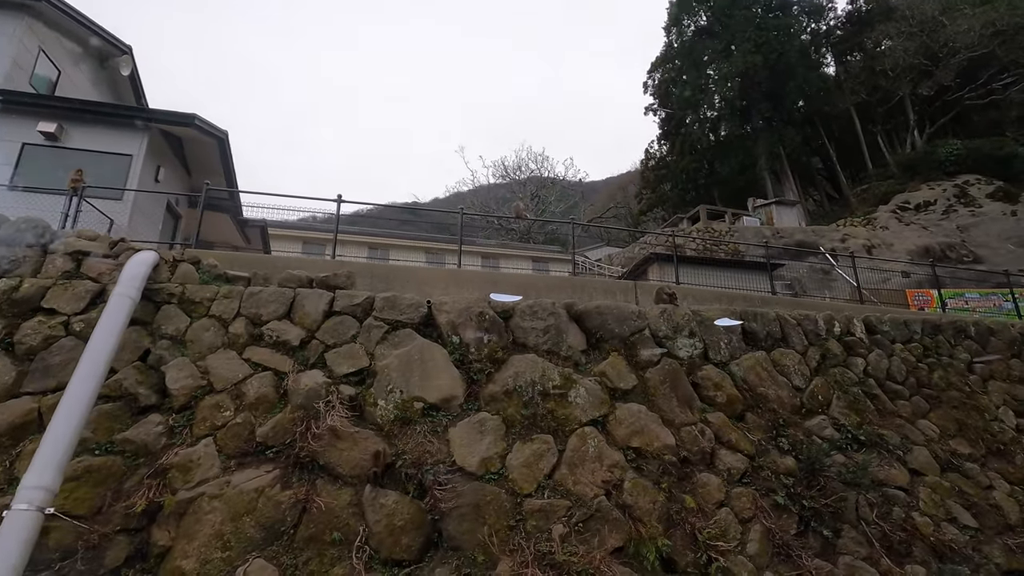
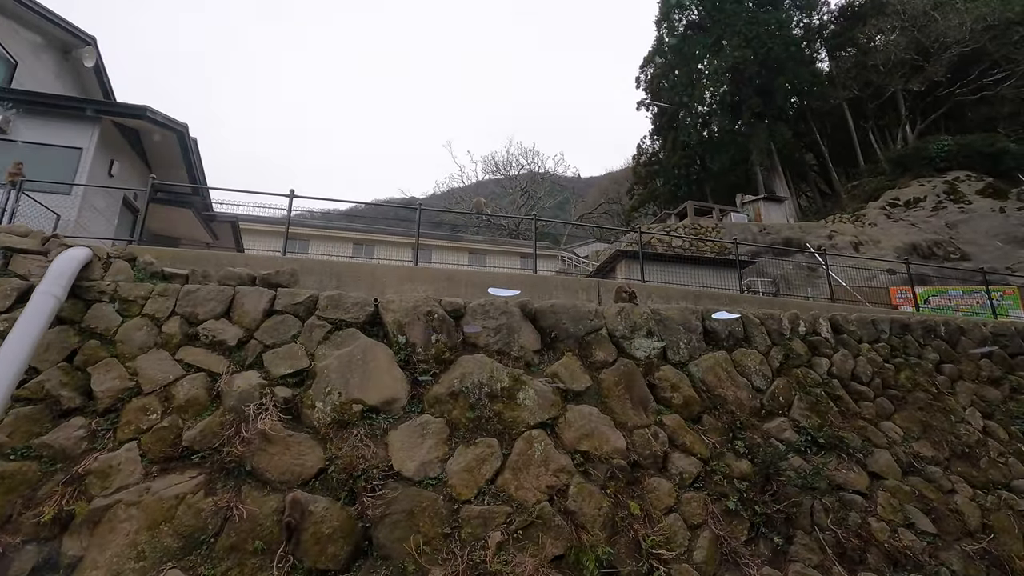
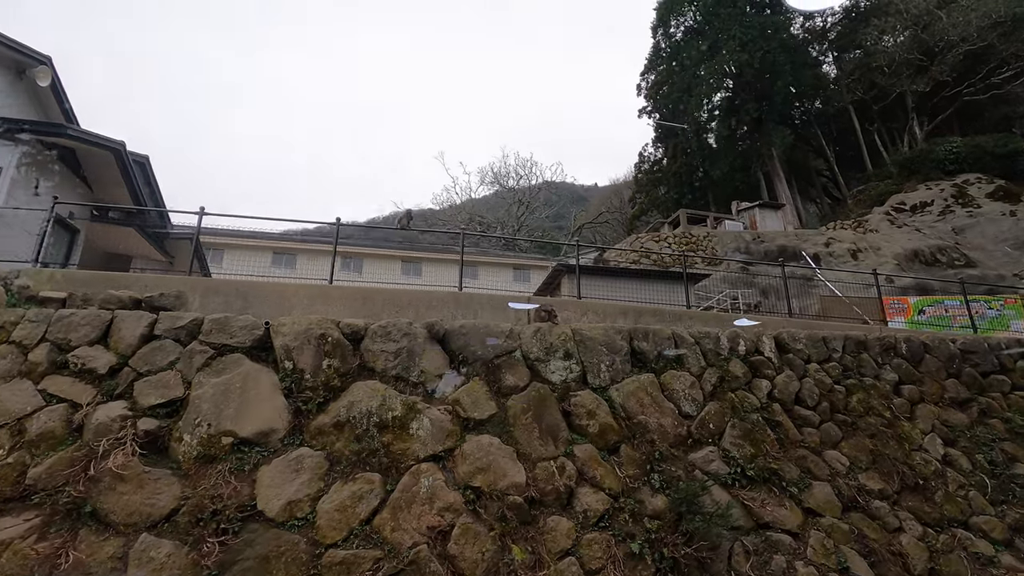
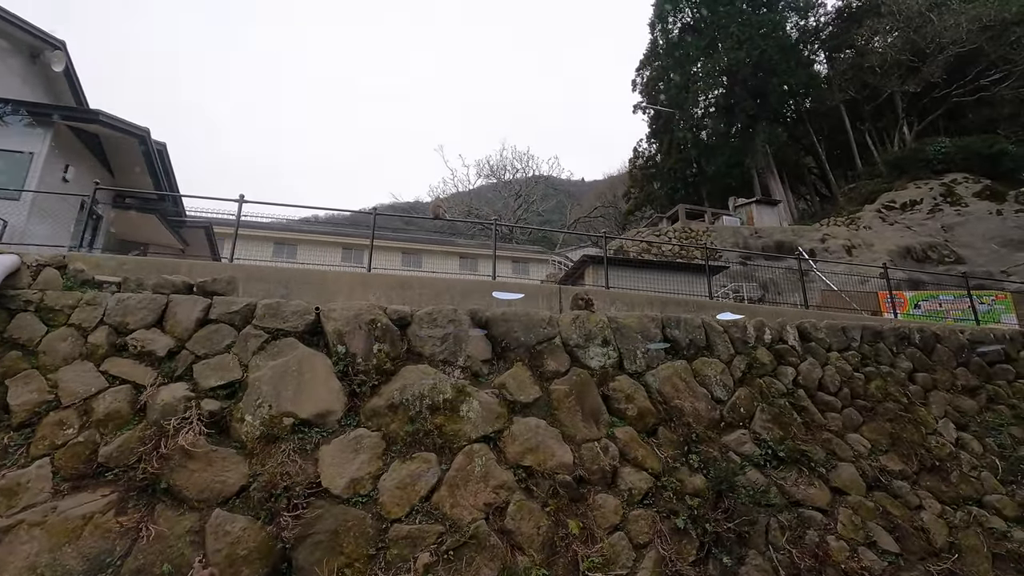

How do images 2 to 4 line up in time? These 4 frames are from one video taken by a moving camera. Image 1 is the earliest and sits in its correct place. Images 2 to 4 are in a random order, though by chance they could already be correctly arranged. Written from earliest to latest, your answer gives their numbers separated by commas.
2, 4, 3
